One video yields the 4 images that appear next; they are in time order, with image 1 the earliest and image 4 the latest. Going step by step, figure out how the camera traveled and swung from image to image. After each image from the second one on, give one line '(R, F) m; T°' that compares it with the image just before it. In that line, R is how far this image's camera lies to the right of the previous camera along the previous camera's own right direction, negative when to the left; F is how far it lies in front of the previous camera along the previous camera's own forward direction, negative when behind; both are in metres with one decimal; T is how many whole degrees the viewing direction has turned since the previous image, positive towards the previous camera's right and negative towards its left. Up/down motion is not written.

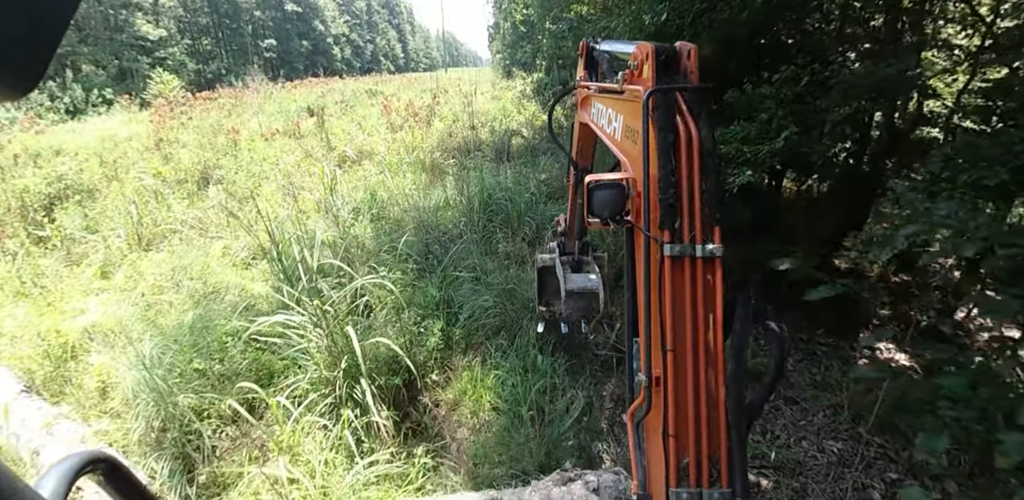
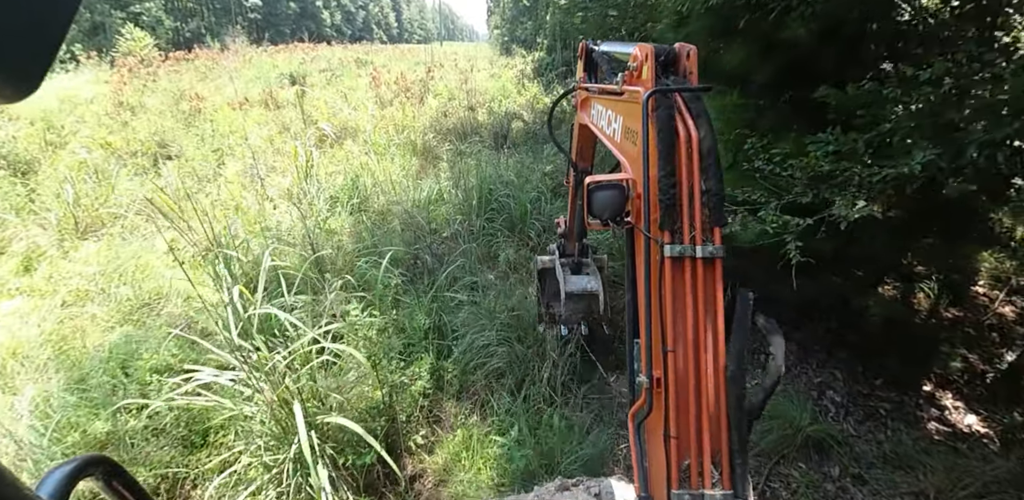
(-0.2, +0.8) m; +2°
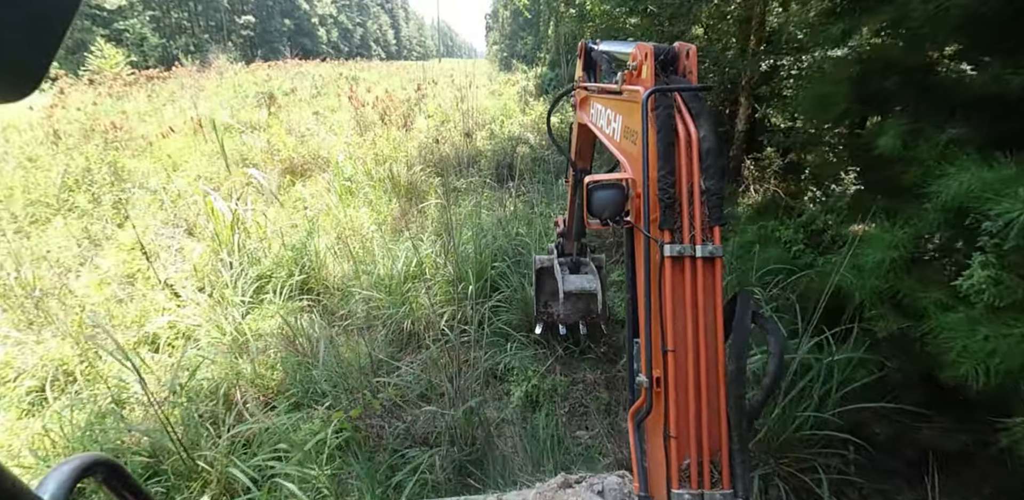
(-0.1, +1.7) m; 0°
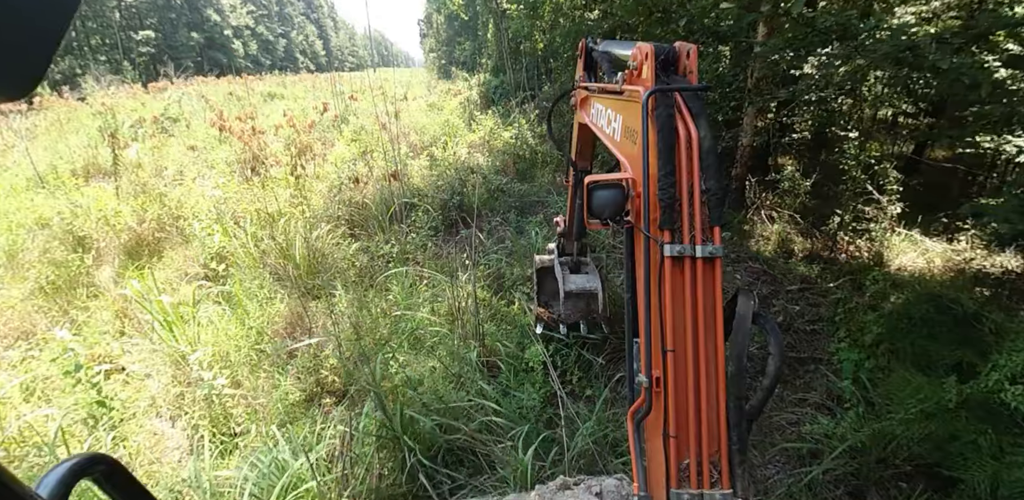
(0.0, +1.9) m; +5°
